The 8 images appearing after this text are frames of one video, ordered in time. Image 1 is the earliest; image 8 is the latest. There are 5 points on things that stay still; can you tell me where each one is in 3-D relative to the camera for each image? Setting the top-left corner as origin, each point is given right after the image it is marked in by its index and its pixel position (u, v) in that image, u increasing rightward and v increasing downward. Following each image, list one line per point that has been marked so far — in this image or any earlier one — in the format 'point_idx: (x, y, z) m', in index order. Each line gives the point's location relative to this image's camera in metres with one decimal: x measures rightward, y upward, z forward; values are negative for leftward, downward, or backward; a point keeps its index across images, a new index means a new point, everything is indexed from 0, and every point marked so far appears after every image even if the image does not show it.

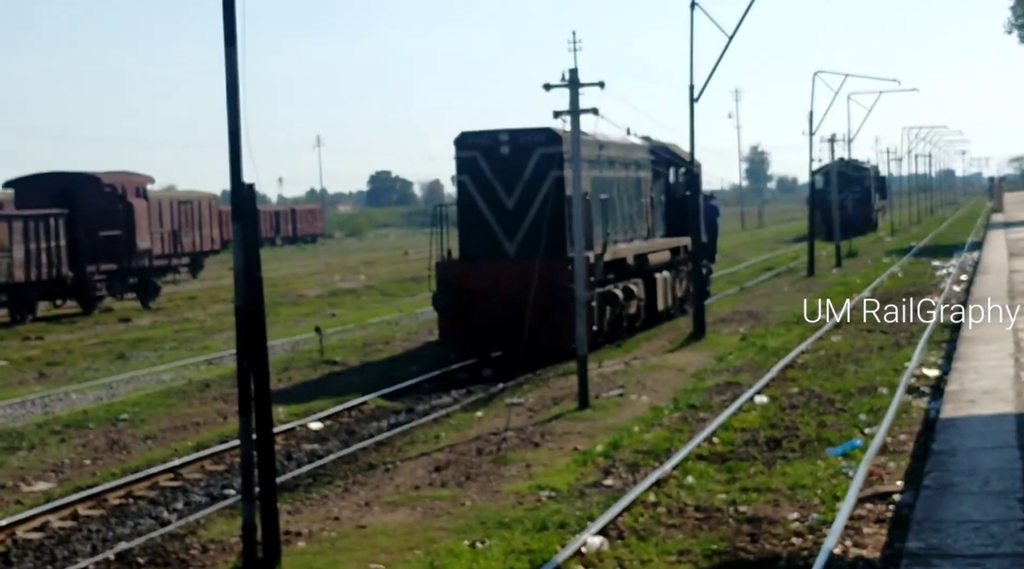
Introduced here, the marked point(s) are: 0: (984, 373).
0: (+6.1, -1.2, +19.1) m
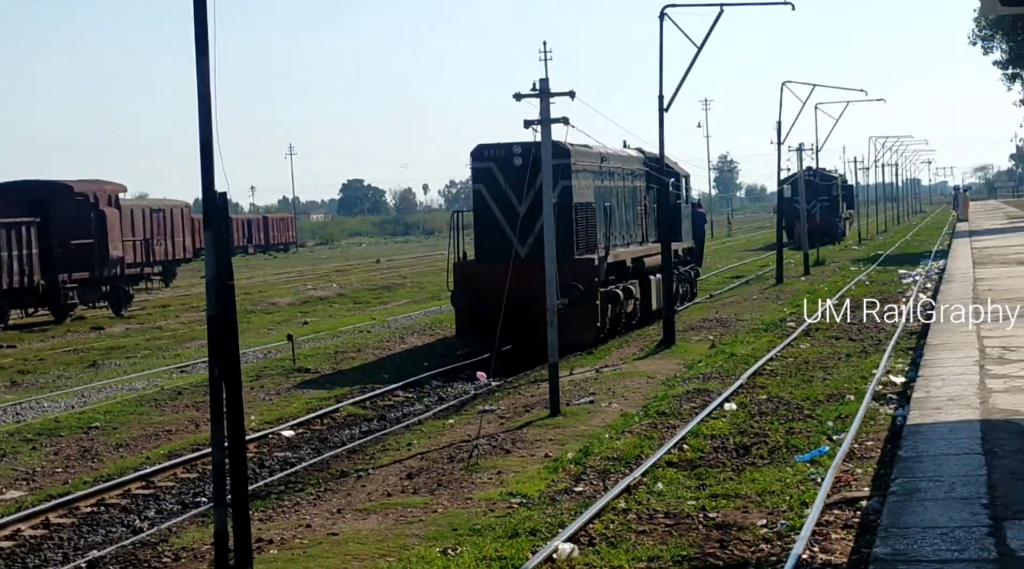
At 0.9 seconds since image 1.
0: (+5.8, -1.3, +19.3) m
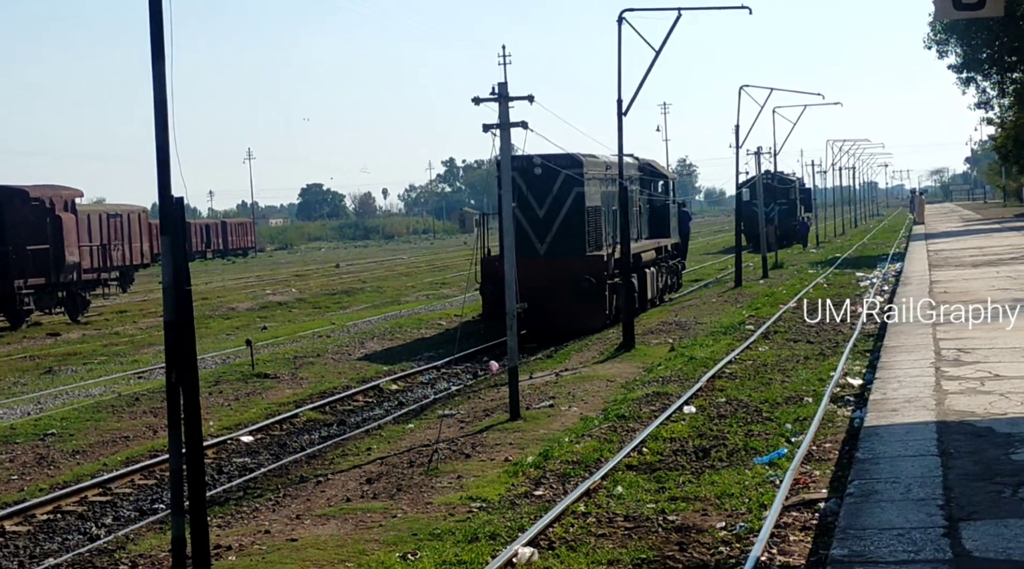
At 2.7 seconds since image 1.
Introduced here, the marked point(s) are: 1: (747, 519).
0: (+5.2, -1.3, +19.4) m
1: (+2.4, -2.4, +15.0) m
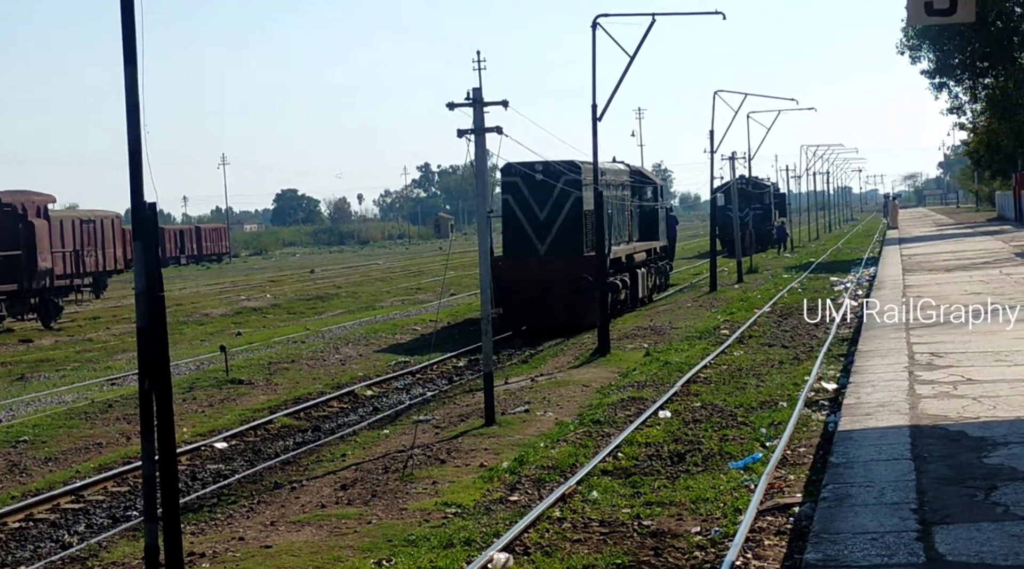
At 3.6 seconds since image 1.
0: (+4.9, -1.4, +19.5) m
1: (+2.2, -2.4, +15.0) m
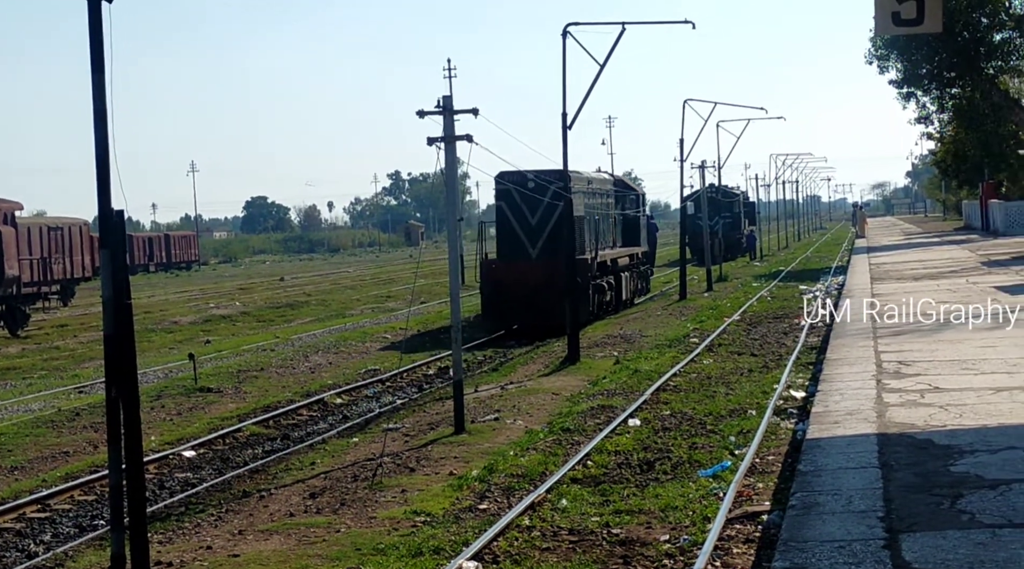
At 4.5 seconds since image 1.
0: (+4.5, -1.5, +19.6) m
1: (+1.8, -2.5, +15.0) m
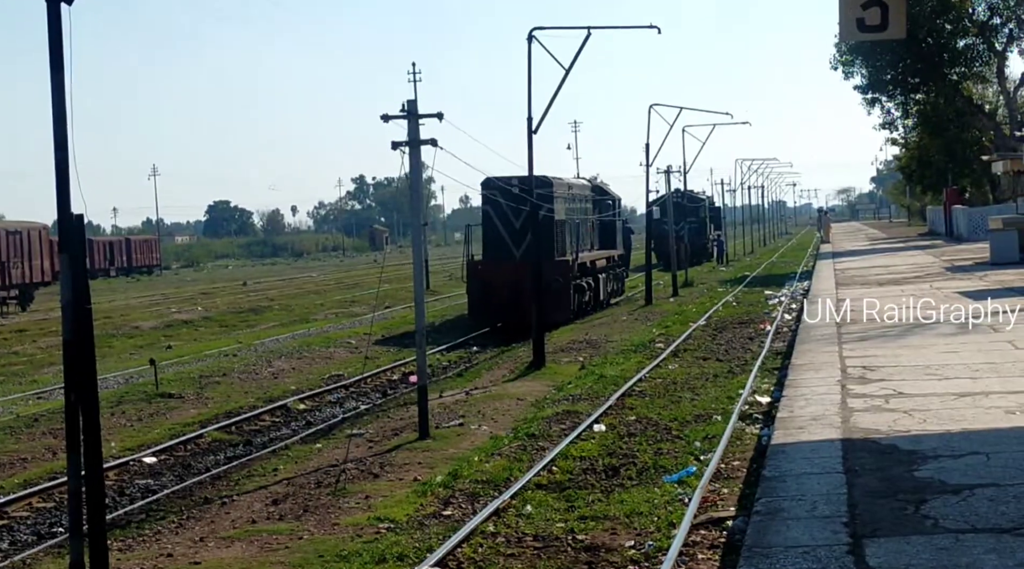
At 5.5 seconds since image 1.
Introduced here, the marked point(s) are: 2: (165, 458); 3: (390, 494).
0: (+4.0, -1.5, +19.6) m
1: (+1.4, -2.6, +14.9) m
2: (-4.4, -2.2, +18.5) m
3: (-1.5, -2.5, +17.3) m
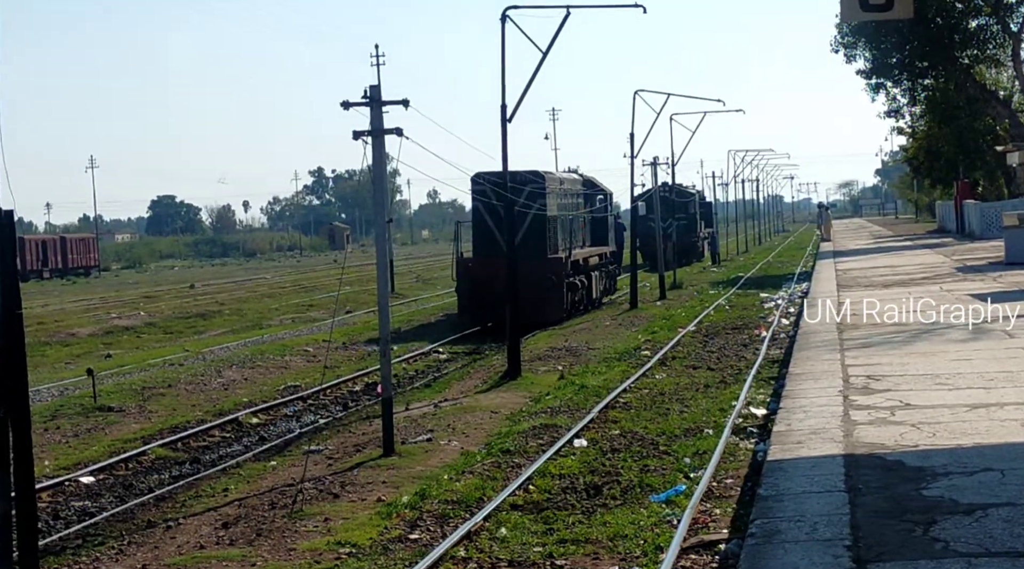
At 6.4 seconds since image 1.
0: (+3.7, -1.6, +18.0) m
1: (+1.2, -2.6, +13.4) m
2: (-4.7, -2.2, +16.9) m
3: (-1.8, -2.5, +15.6) m
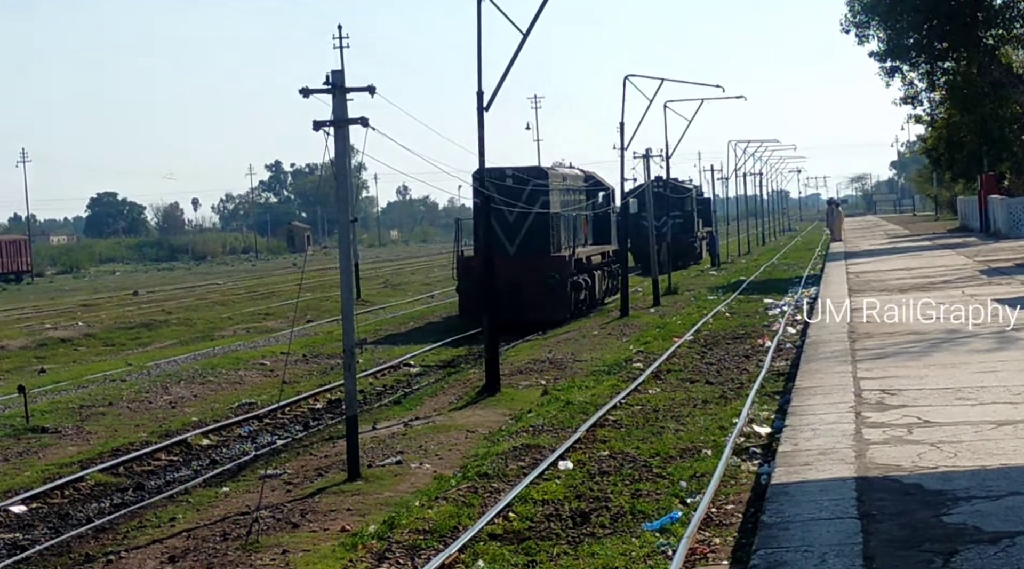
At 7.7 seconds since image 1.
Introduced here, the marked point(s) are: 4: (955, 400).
0: (+3.5, -1.6, +16.3) m
1: (+0.9, -2.7, +11.7) m
2: (-5.0, -2.3, +15.2) m
3: (-2.0, -2.6, +14.0) m
4: (+5.1, -1.3, +16.9) m
